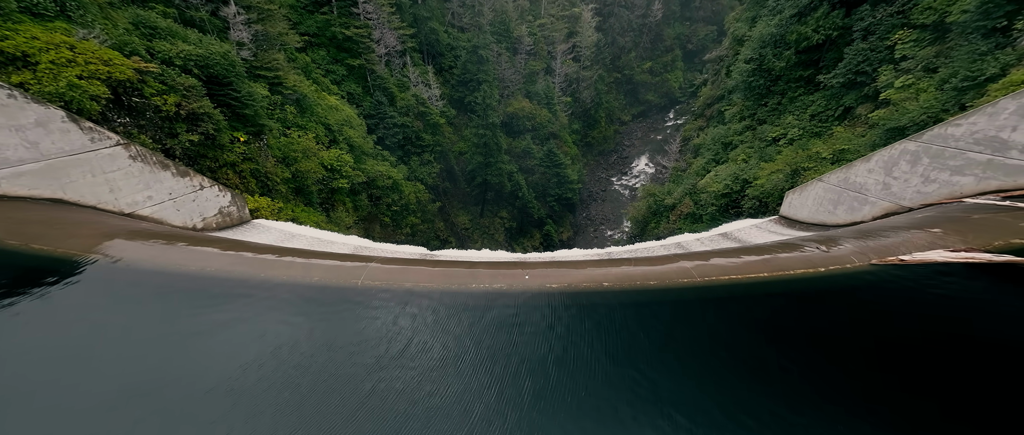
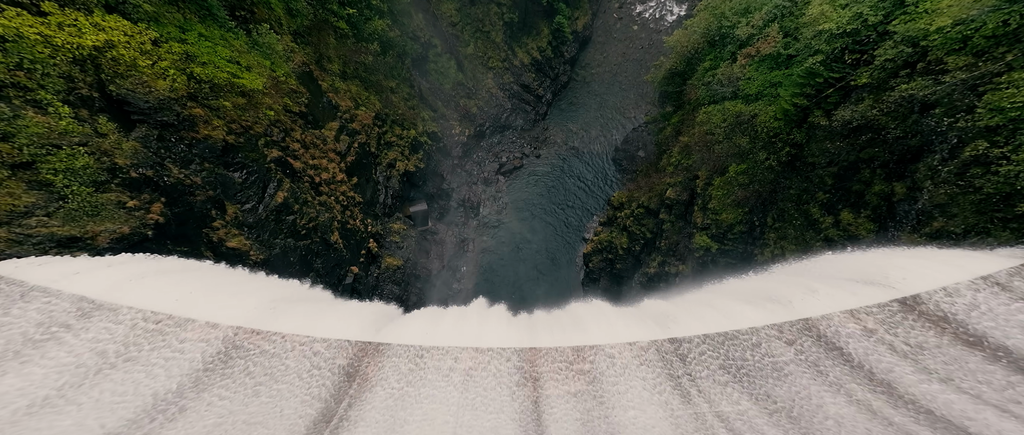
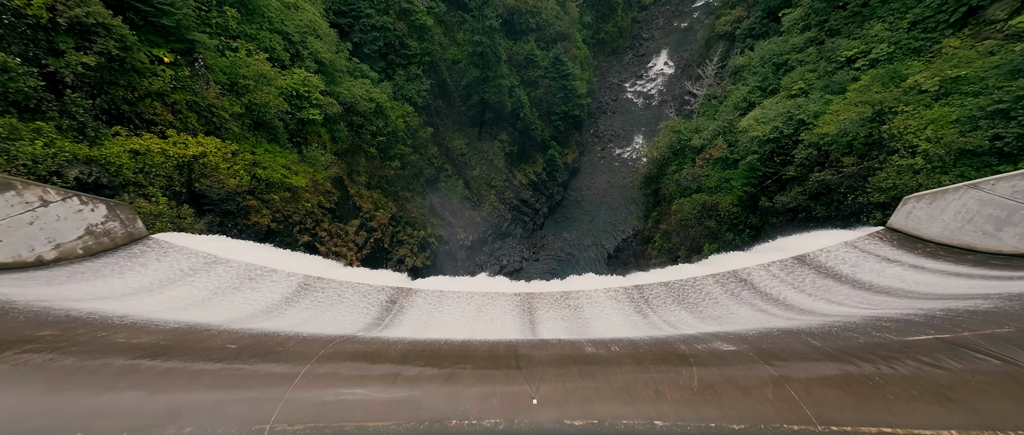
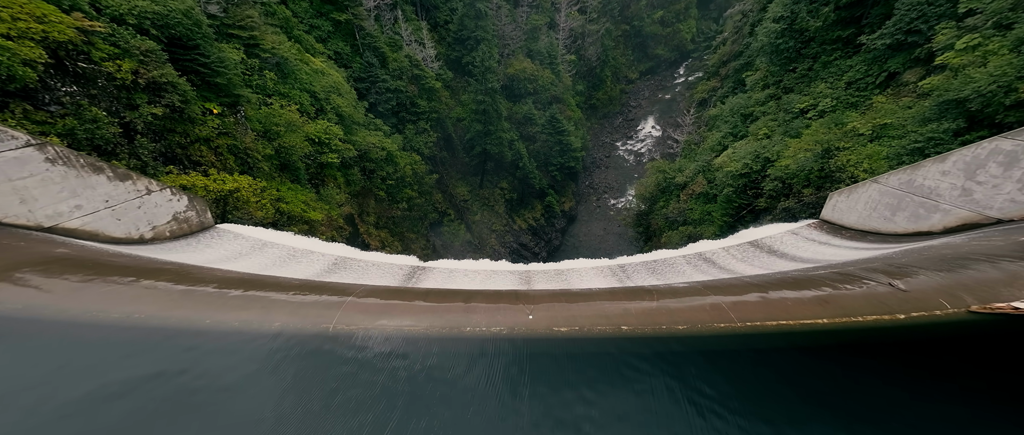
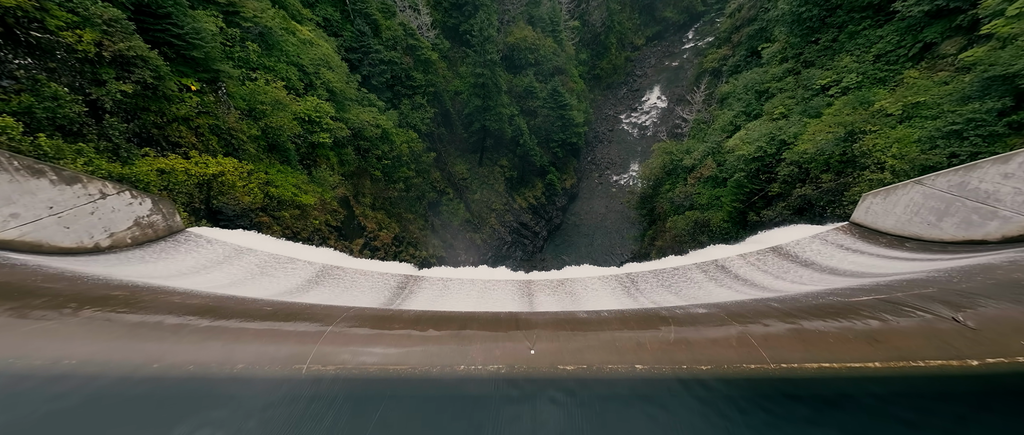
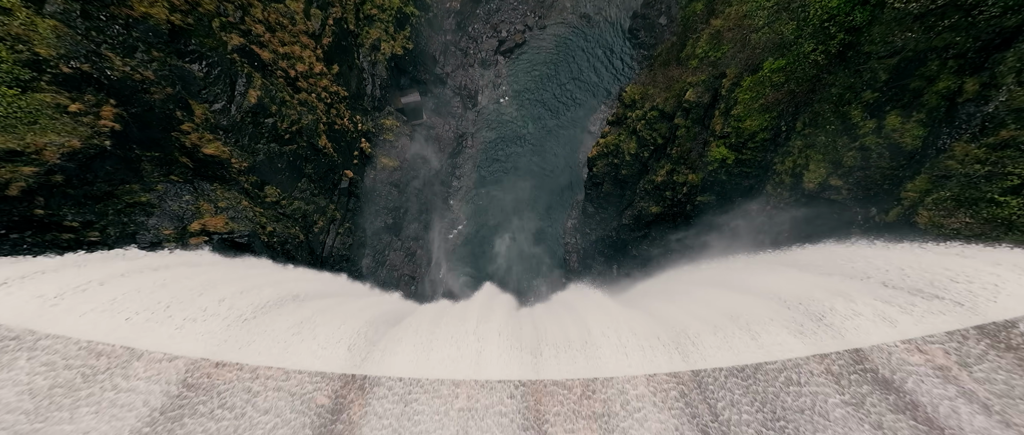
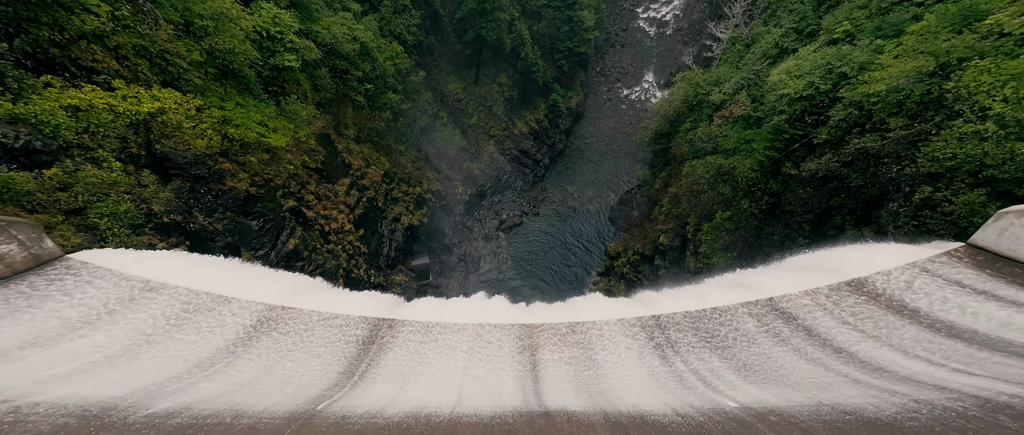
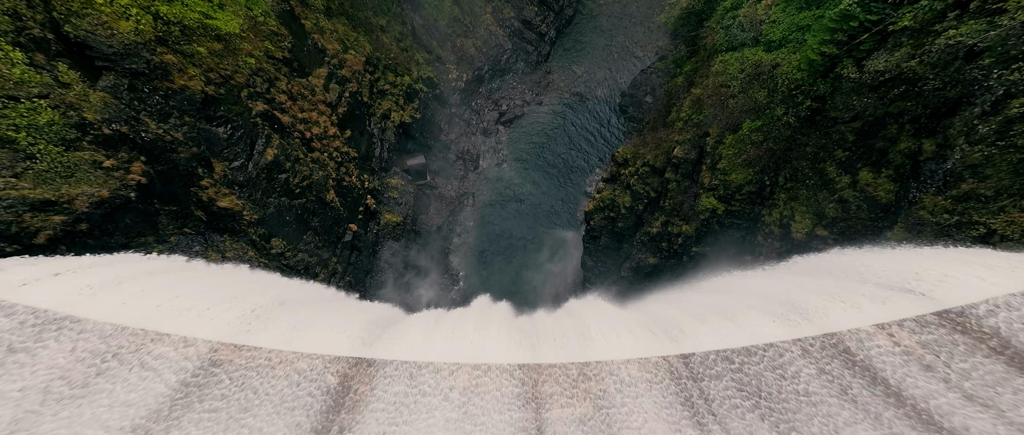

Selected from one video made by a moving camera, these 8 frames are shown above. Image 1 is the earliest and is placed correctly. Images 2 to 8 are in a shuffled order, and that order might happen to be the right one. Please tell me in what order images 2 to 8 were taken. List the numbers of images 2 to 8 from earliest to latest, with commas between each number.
4, 5, 3, 7, 2, 8, 6
